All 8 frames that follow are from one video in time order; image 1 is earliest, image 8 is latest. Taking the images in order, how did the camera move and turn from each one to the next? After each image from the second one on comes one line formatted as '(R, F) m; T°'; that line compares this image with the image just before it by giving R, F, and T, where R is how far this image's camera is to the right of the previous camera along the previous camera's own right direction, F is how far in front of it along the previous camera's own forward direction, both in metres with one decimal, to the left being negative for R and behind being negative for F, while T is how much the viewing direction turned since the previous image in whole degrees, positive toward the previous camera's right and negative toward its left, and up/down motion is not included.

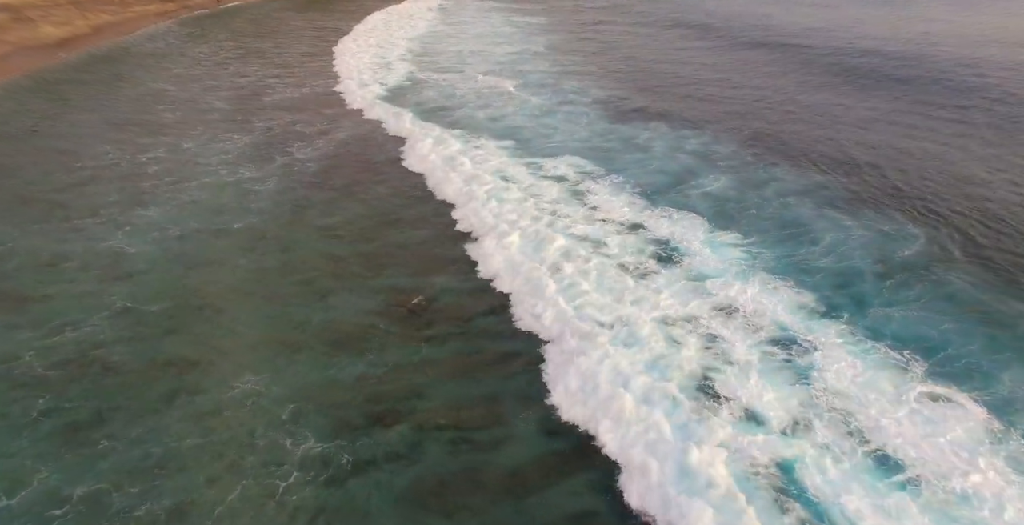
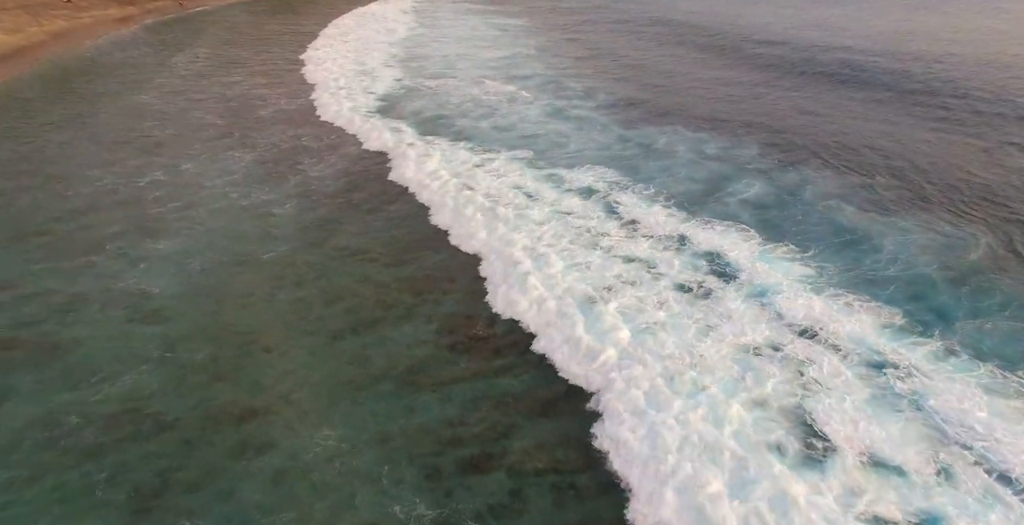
(-1.3, +0.4) m; +3°
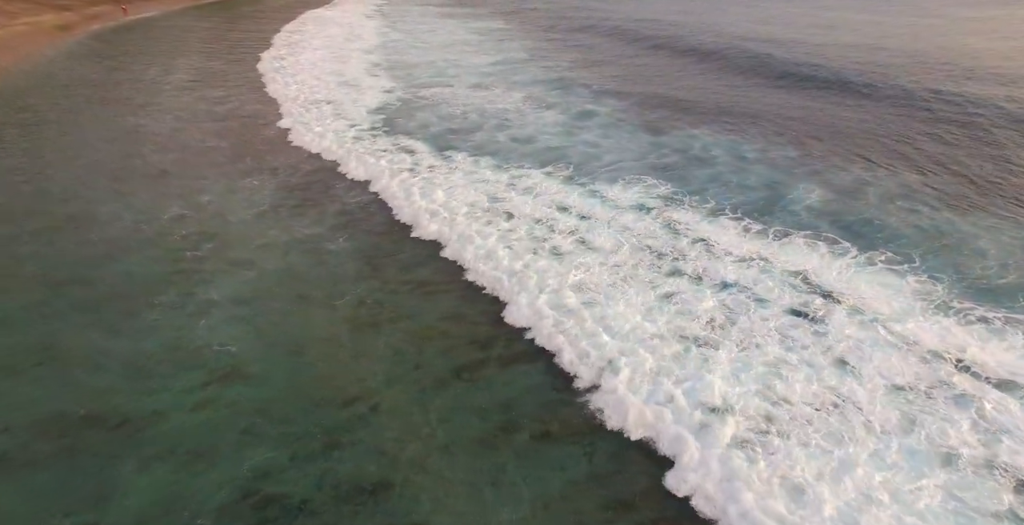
(-2.2, +0.7) m; +4°
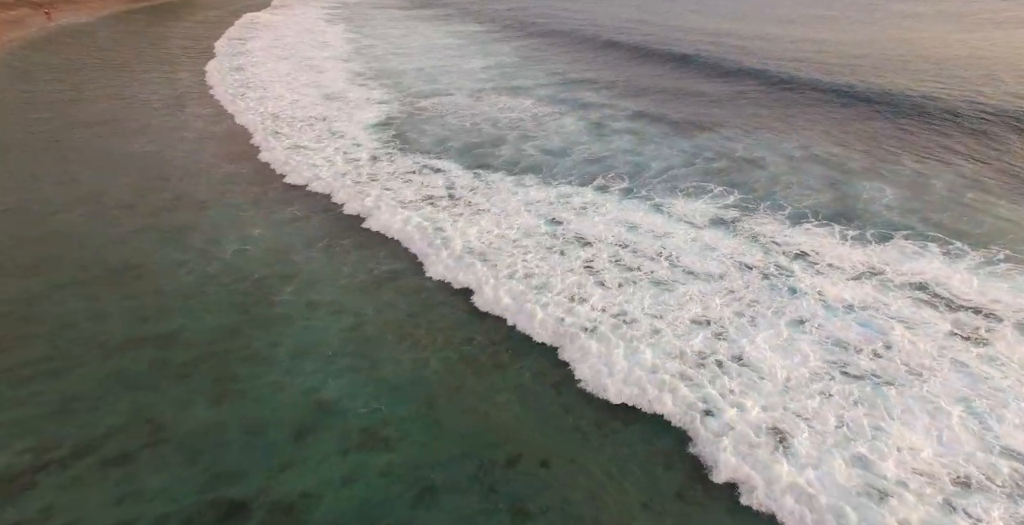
(-2.6, +0.7) m; +5°
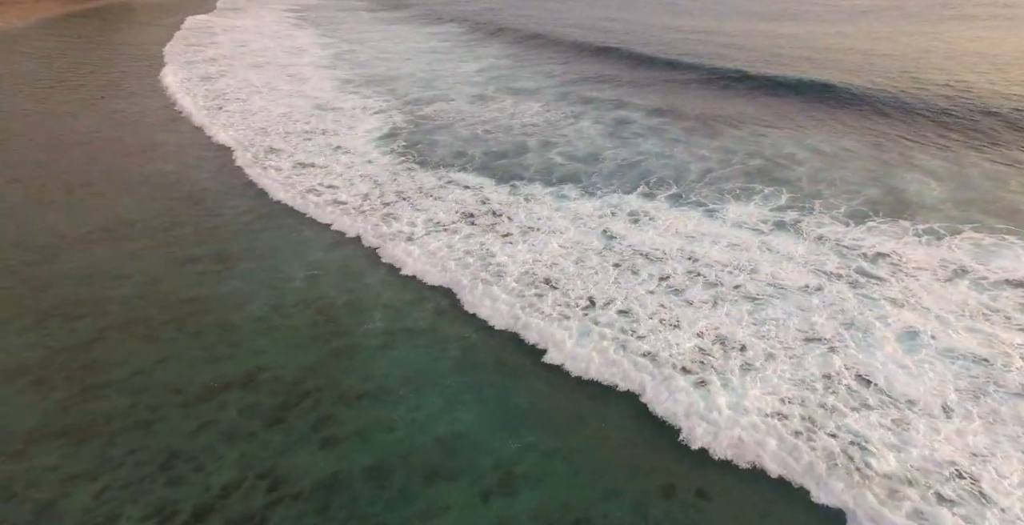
(-2.0, +0.5) m; +4°
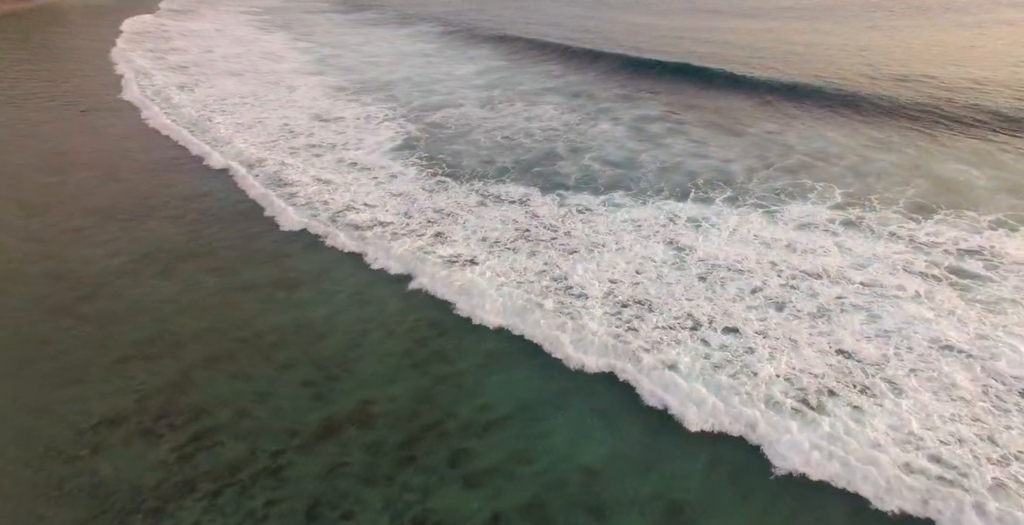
(-2.2, +0.3) m; +3°
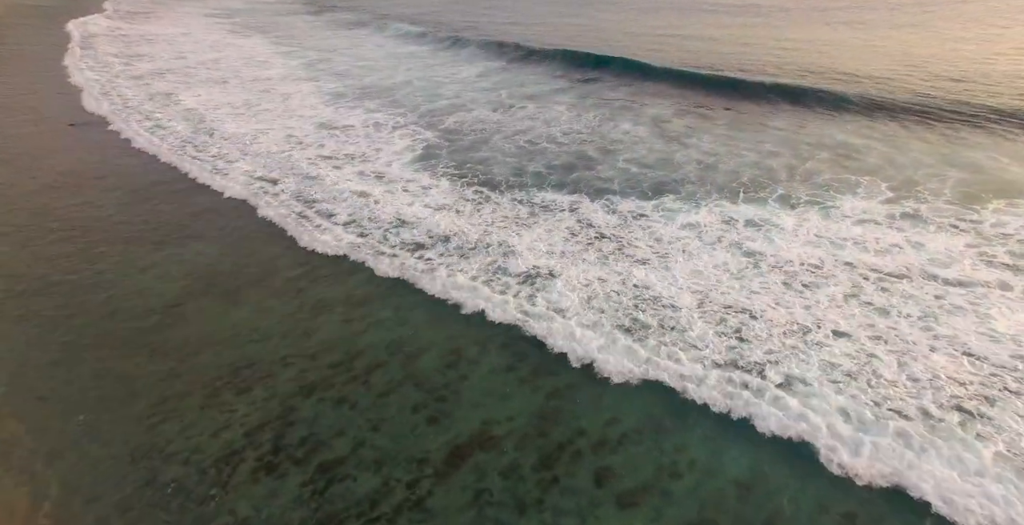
(-2.1, +0.1) m; +3°
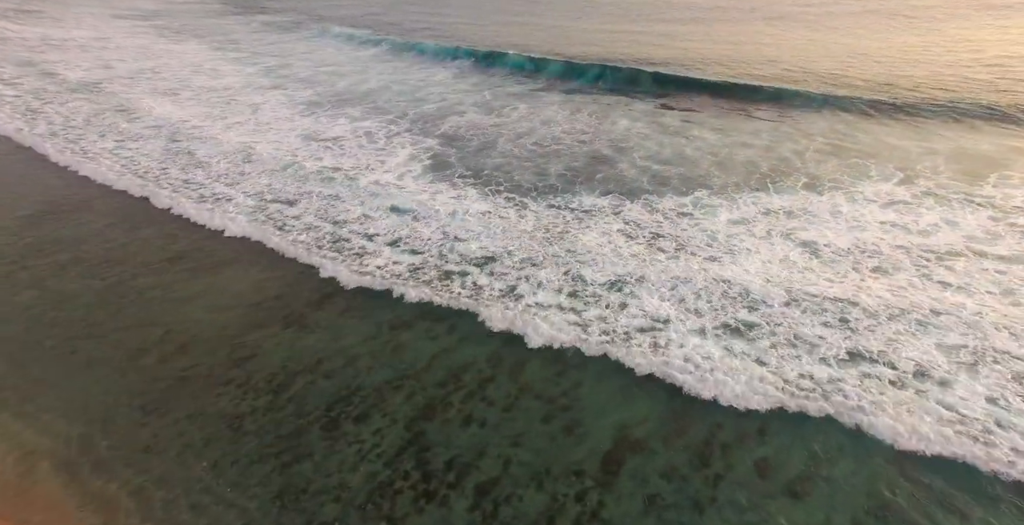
(-2.8, +0.1) m; +6°
